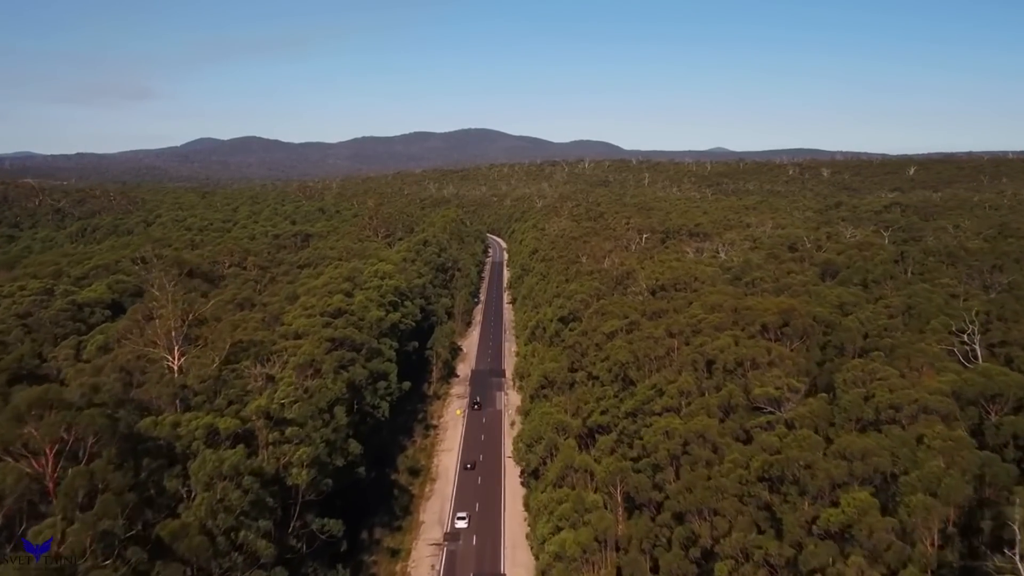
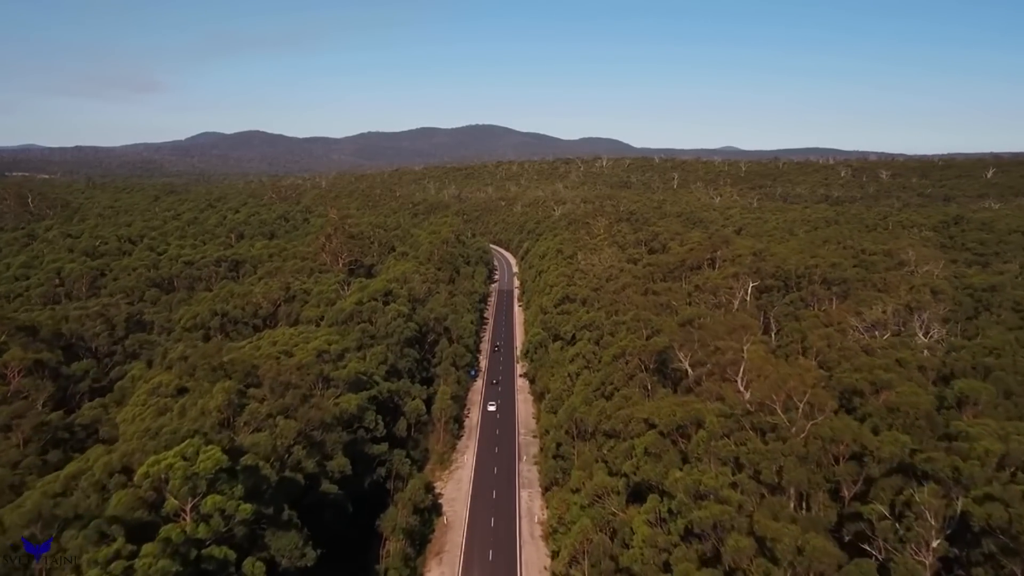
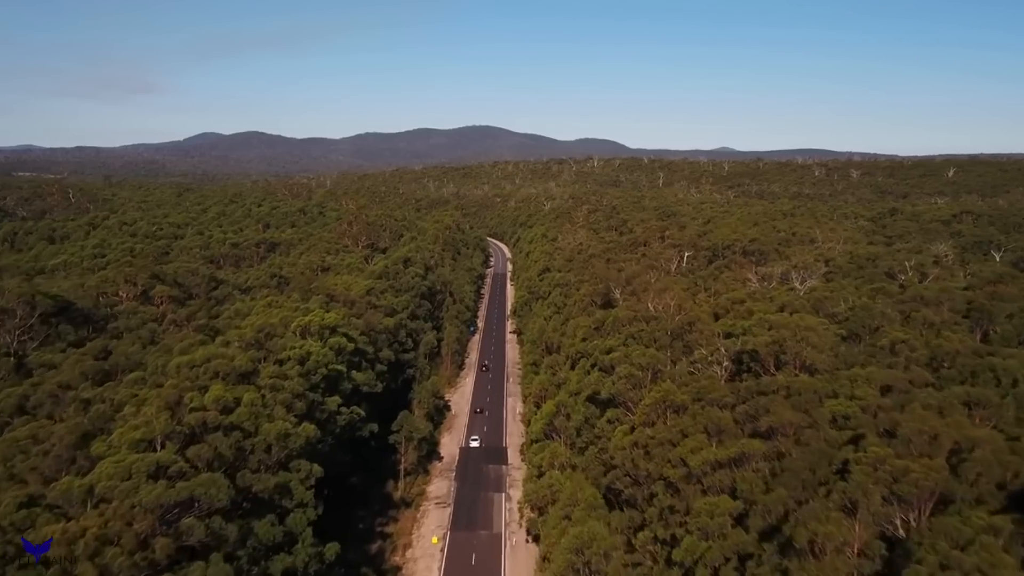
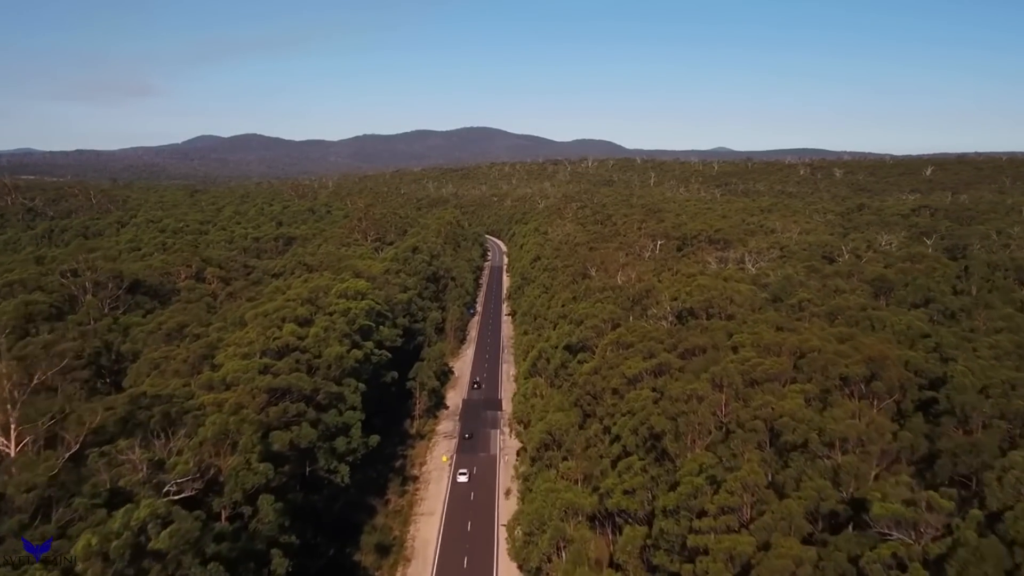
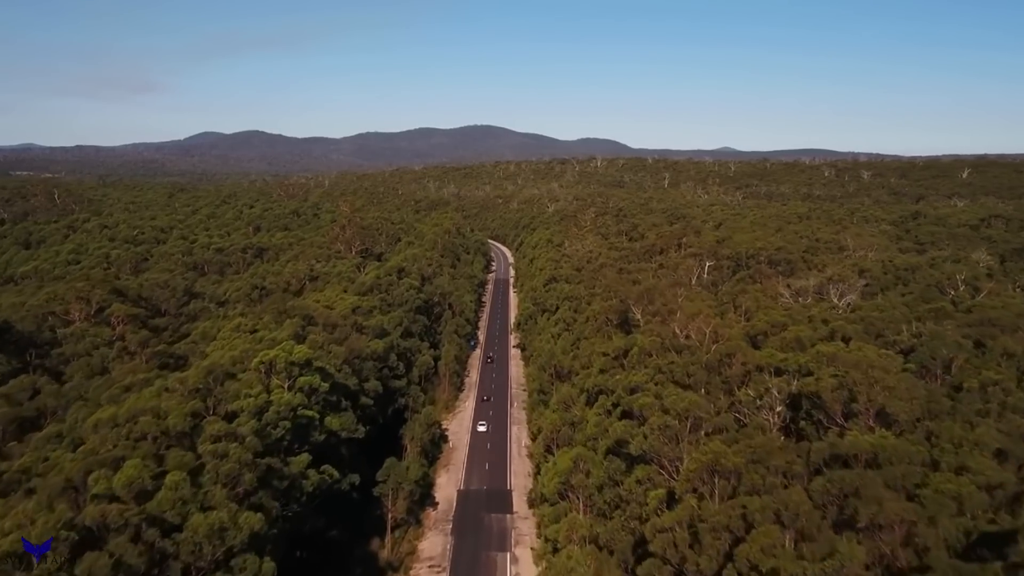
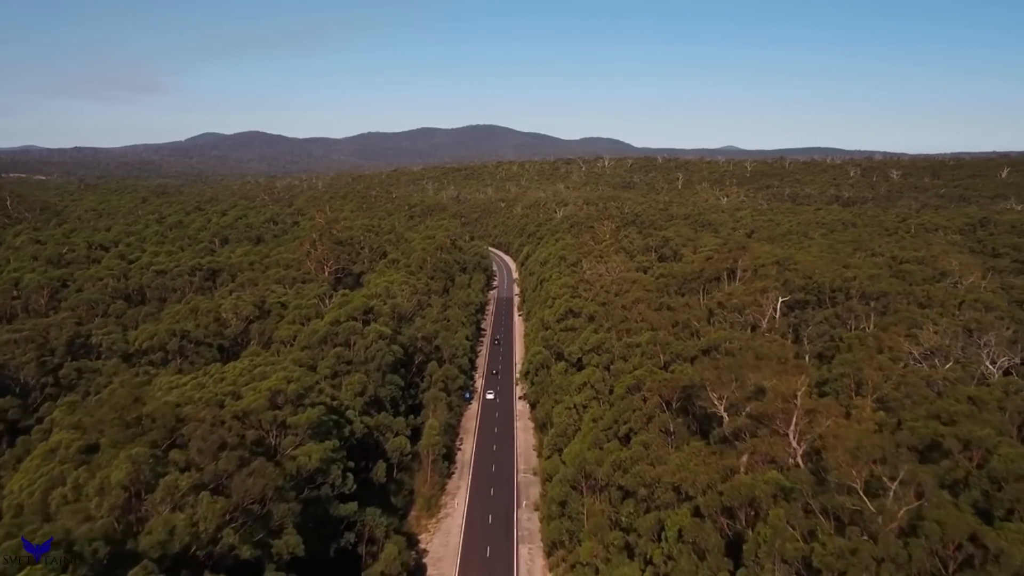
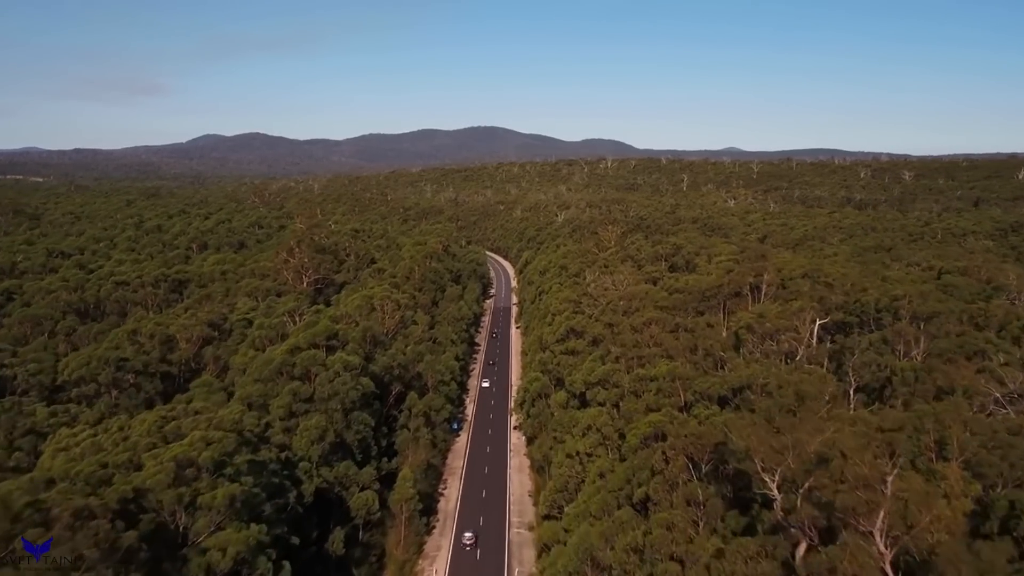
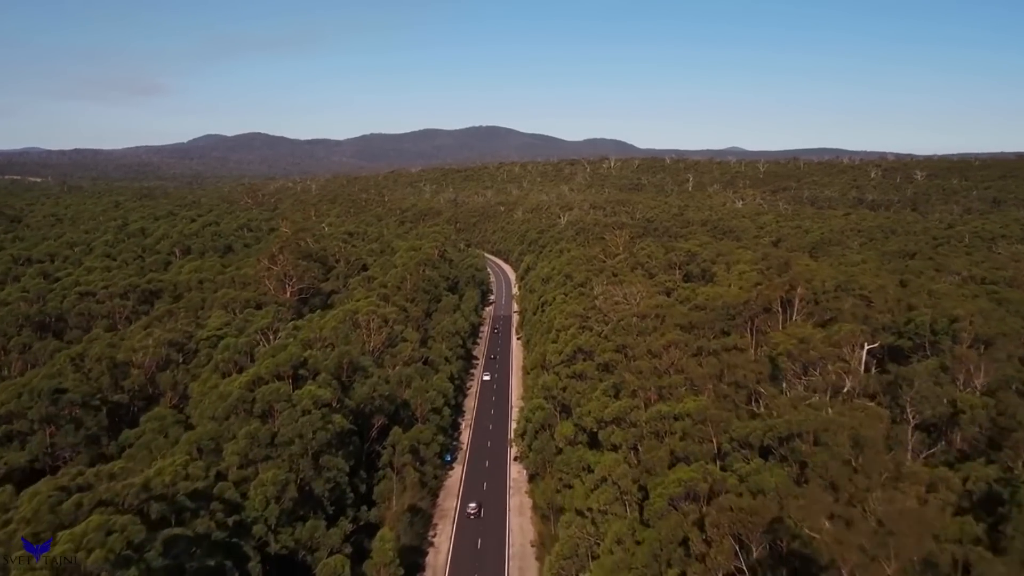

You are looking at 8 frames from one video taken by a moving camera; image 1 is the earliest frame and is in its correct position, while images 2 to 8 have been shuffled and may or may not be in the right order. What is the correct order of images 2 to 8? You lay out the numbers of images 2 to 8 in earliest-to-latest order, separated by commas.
4, 3, 5, 2, 6, 7, 8
